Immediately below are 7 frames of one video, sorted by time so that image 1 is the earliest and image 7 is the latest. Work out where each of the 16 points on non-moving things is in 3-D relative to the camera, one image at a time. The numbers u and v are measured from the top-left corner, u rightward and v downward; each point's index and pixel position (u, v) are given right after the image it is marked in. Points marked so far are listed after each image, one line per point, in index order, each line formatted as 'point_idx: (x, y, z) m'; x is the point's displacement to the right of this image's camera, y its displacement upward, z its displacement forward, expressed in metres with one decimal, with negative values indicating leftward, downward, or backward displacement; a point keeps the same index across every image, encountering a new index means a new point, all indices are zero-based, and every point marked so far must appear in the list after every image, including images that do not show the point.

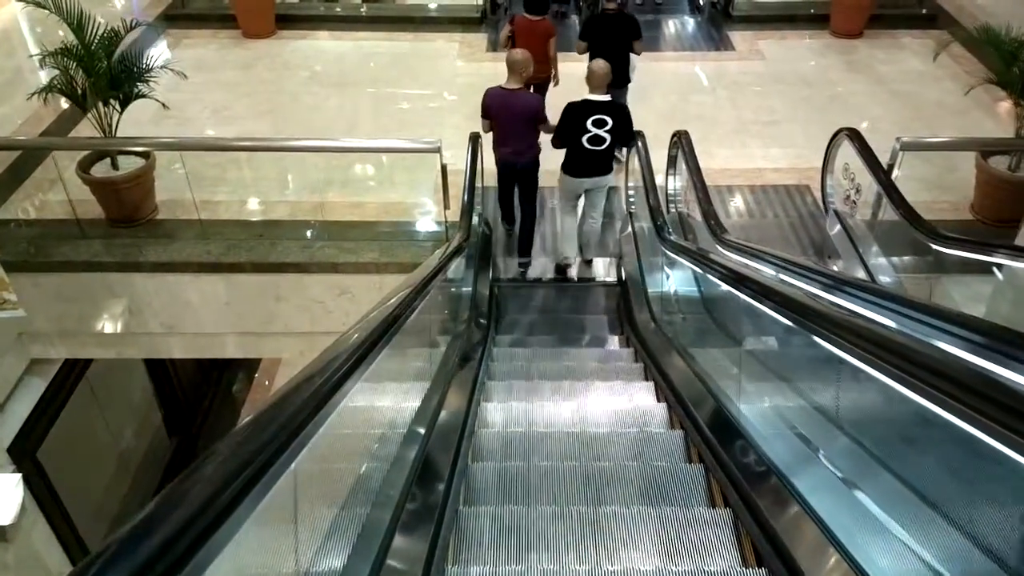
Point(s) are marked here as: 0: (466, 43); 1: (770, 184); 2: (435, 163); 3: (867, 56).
0: (-0.6, +3.0, +9.6) m
1: (+2.2, +0.9, +6.8) m
2: (-0.5, +0.9, +5.7) m
3: (+4.0, +2.6, +9.1) m
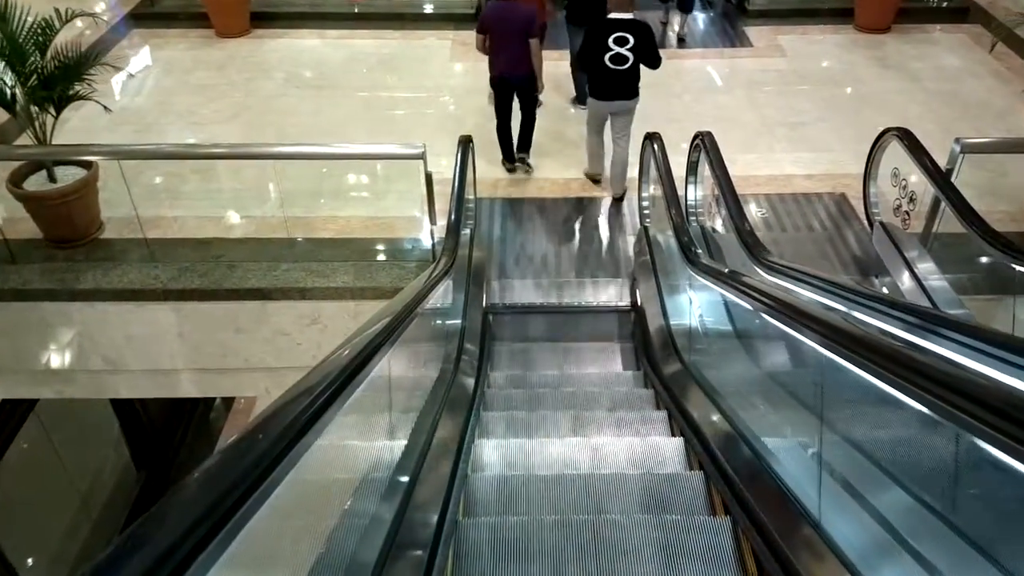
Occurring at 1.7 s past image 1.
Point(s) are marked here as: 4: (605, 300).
0: (-0.6, +2.7, +8.9) m
1: (+2.2, +0.7, +6.0) m
2: (-0.6, +0.7, +4.9) m
3: (+4.0, +2.4, +8.3) m
4: (+0.6, -0.1, +5.0) m
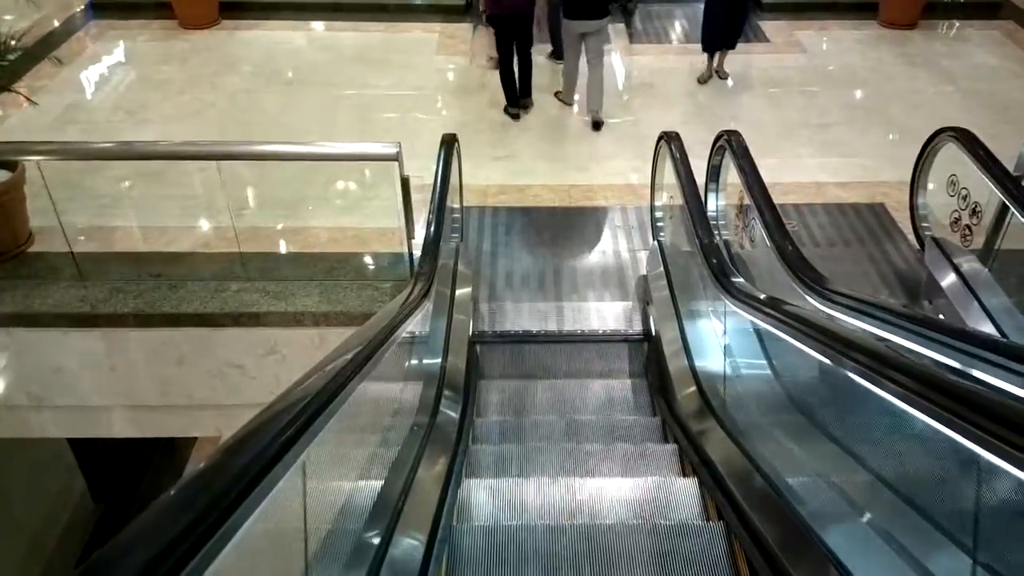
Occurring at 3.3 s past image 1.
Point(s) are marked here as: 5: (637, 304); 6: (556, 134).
0: (-0.7, +2.6, +8.2) m
1: (+2.1, +0.5, +5.2) m
2: (-0.6, +0.6, +4.2) m
3: (+3.9, +2.3, +7.6) m
4: (+0.5, -0.2, +4.3) m
5: (+0.7, -0.1, +4.5) m
6: (+0.4, +1.2, +6.4) m
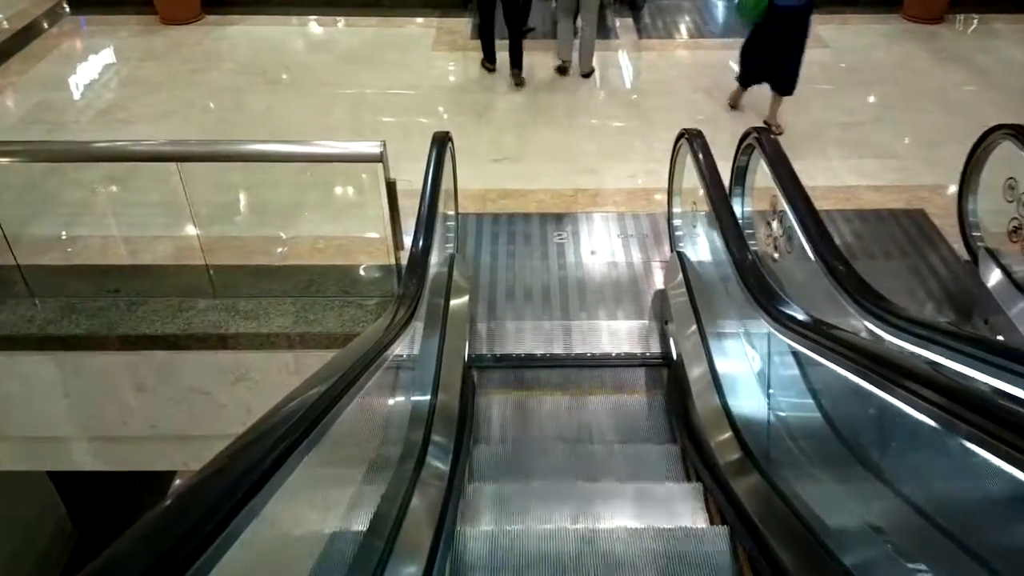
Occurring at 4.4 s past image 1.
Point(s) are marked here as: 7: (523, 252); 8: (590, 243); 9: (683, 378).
0: (-0.7, +2.5, +7.7) m
1: (+2.1, +0.5, +4.8) m
2: (-0.6, +0.5, +3.7) m
3: (+3.9, +2.2, +7.1) m
4: (+0.5, -0.3, +3.8) m
5: (+0.7, -0.2, +4.0) m
6: (+0.4, +1.1, +5.9) m
7: (+0.1, +0.2, +4.6) m
8: (+0.4, +0.3, +4.6) m
9: (+0.7, -0.4, +3.6) m
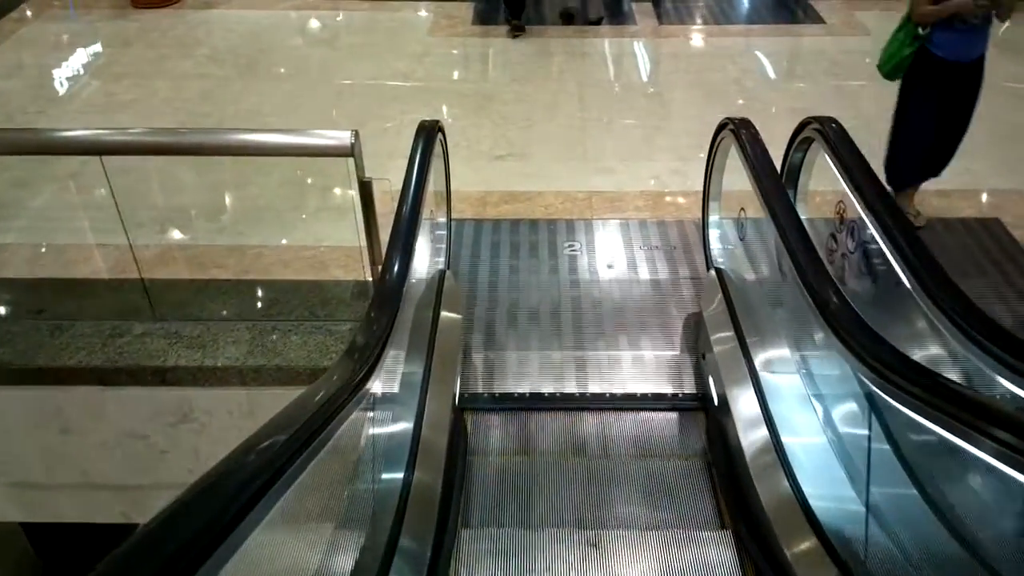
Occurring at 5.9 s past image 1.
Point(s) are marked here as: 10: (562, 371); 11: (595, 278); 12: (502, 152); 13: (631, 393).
0: (-0.6, +2.4, +7.0) m
1: (+2.1, +0.4, +4.1) m
2: (-0.6, +0.4, +3.0) m
3: (+4.0, +2.0, +6.4) m
4: (+0.5, -0.4, +3.1) m
5: (+0.7, -0.3, +3.3) m
6: (+0.4, +1.0, +5.2) m
7: (+0.1, +0.1, +3.9) m
8: (+0.5, +0.2, +3.9) m
9: (+0.8, -0.5, +2.9) m
10: (+0.2, -0.3, +3.2) m
11: (+0.4, 0.0, +3.8) m
12: (-0.1, +0.8, +4.9) m
13: (+0.5, -0.4, +3.1) m
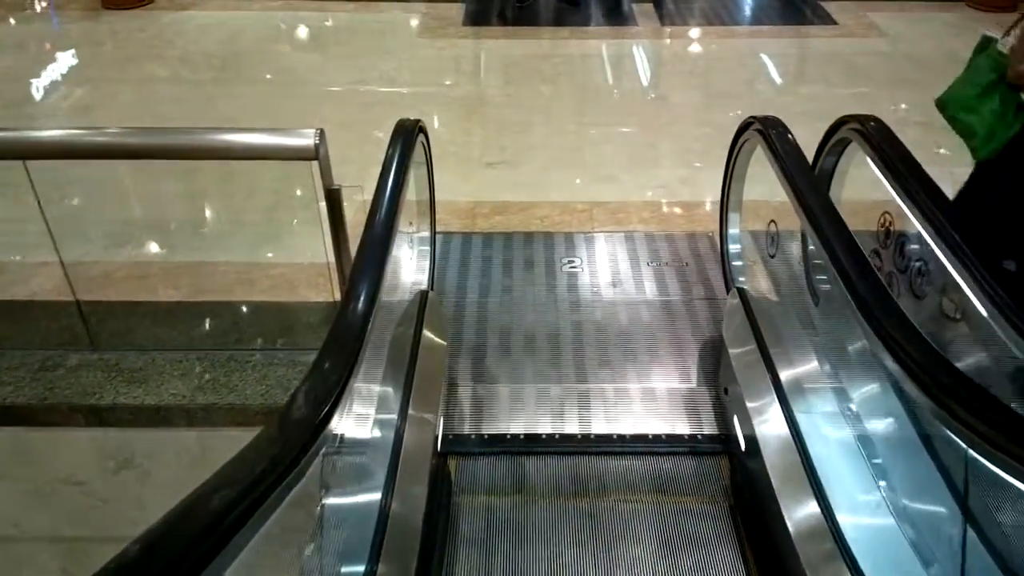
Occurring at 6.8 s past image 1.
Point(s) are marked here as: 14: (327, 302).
0: (-0.7, +2.2, +6.7) m
1: (+2.1, +0.3, +3.7) m
2: (-0.6, +0.3, +2.6) m
3: (+3.9, +1.9, +6.1) m
4: (+0.5, -0.5, +2.7) m
5: (+0.7, -0.3, +2.9) m
6: (+0.4, +0.9, +4.8) m
7: (0.0, 0.0, +3.5) m
8: (+0.4, +0.1, +3.5) m
9: (+0.7, -0.5, +2.5) m
10: (+0.2, -0.4, +2.8) m
11: (+0.4, 0.0, +3.4) m
12: (-0.1, +0.7, +4.5) m
13: (+0.4, -0.5, +2.7) m
14: (-0.6, -0.1, +2.9) m
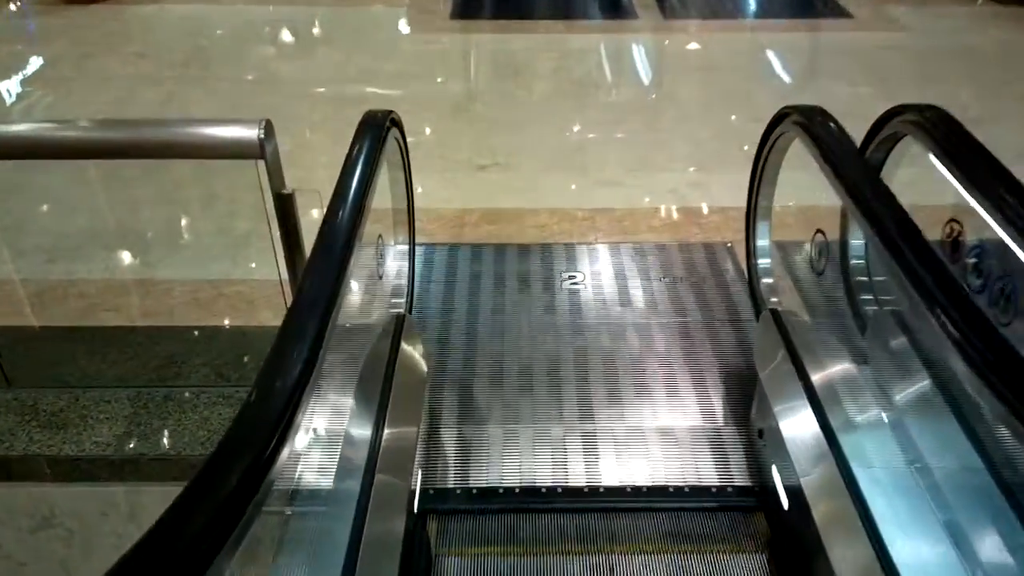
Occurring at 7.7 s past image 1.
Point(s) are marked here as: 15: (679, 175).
0: (-0.7, +2.1, +6.2) m
1: (+2.1, +0.2, +3.3) m
2: (-0.6, +0.3, +2.2) m
3: (+3.9, +1.9, +5.7) m
4: (+0.5, -0.5, +2.3) m
5: (+0.7, -0.4, +2.5) m
6: (+0.3, +0.8, +4.4) m
7: (0.0, -0.1, +3.0) m
8: (+0.4, 0.0, +3.1) m
9: (+0.7, -0.6, +2.0) m
10: (+0.2, -0.5, +2.4) m
11: (+0.3, -0.1, +2.9) m
12: (-0.1, +0.6, +4.1) m
13: (+0.4, -0.5, +2.3) m
14: (-0.7, -0.1, +2.5) m
15: (+0.8, +0.6, +4.0) m
